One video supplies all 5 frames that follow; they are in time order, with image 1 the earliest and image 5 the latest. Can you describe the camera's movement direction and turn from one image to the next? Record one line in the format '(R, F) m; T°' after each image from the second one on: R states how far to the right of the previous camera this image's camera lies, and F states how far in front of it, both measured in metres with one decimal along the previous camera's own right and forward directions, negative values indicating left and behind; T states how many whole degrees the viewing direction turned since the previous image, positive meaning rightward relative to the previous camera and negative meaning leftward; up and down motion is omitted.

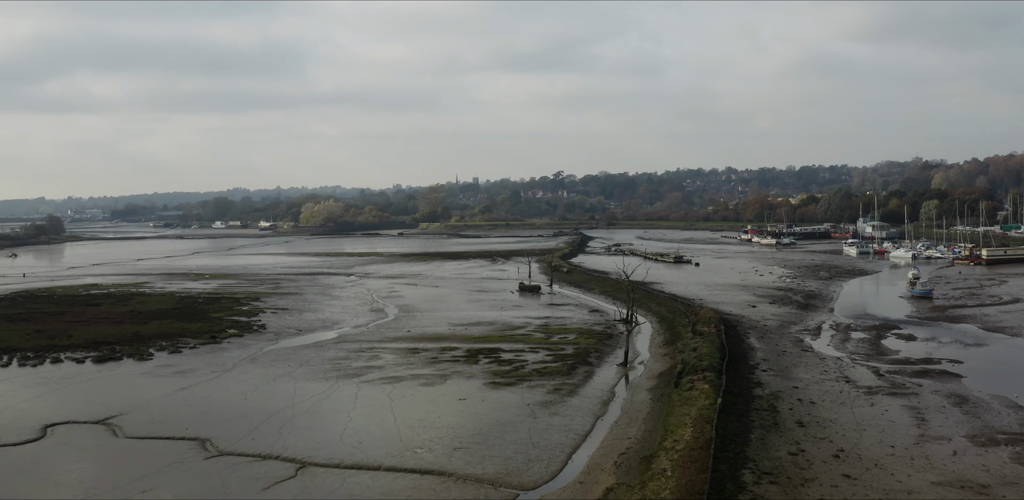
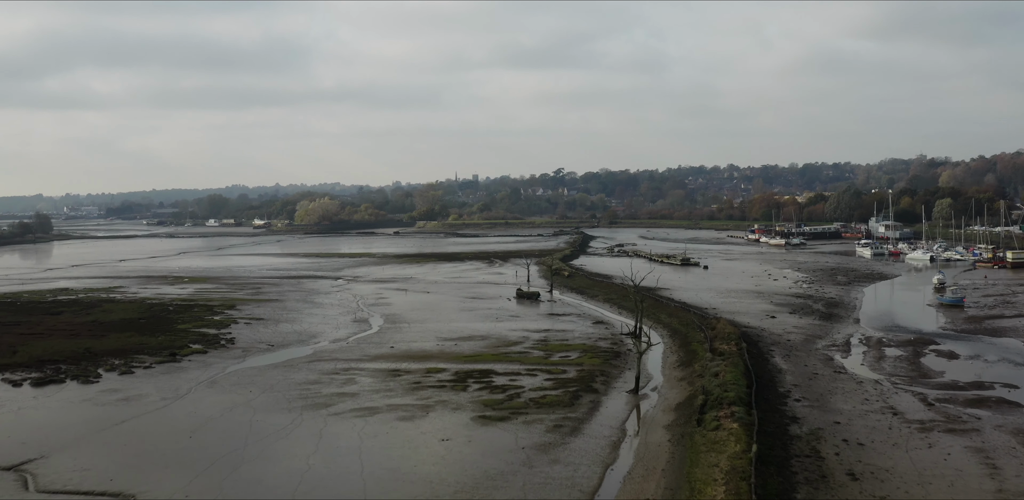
(+0.2, +3.0) m; 0°
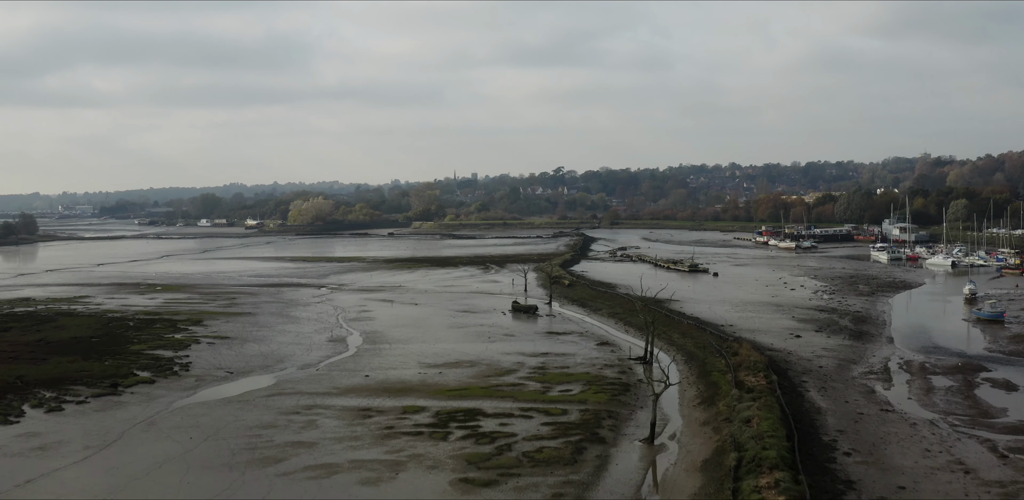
(+0.2, +3.3) m; 0°
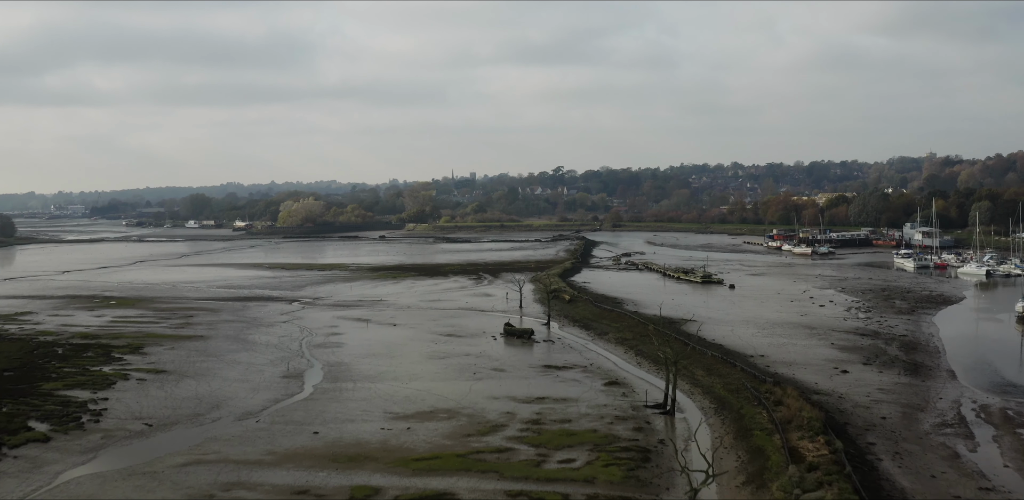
(+0.3, +4.7) m; 0°
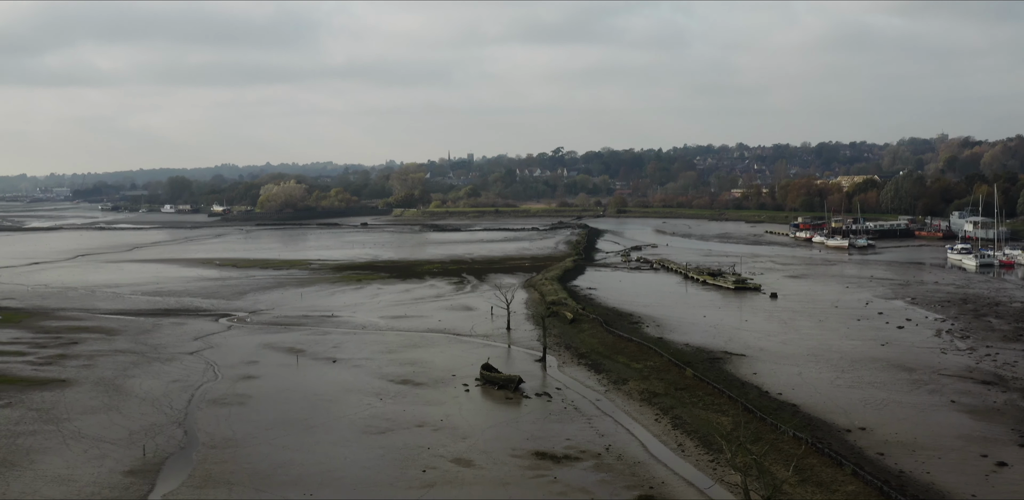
(+0.6, +8.5) m; 0°
